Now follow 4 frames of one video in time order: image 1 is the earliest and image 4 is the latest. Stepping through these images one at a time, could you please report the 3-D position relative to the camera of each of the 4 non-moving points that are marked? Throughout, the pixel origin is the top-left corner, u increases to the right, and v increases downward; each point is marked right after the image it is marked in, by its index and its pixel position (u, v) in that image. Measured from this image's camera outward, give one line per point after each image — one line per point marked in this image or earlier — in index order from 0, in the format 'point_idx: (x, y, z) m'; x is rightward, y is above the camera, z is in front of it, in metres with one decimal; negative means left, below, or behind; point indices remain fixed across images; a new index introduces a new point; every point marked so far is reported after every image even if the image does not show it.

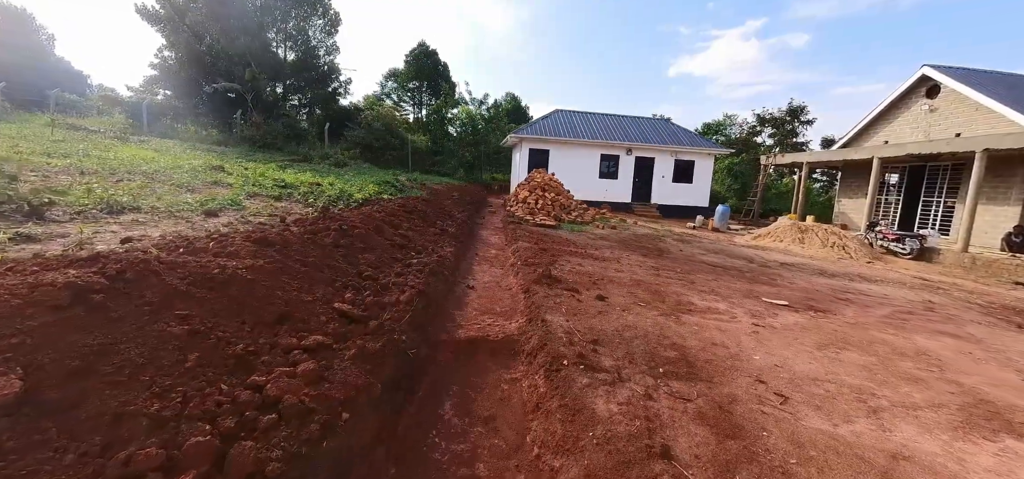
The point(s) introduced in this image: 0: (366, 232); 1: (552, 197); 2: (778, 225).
0: (-1.9, +0.1, +5.7) m
1: (+1.4, +1.5, +15.0) m
2: (+11.7, +0.7, +18.8) m
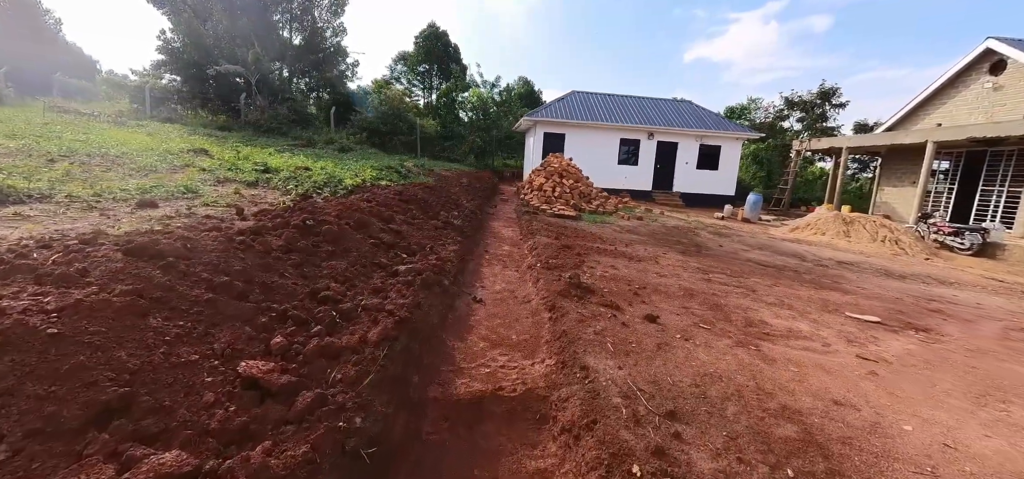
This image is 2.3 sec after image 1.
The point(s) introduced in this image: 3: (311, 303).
0: (-1.7, +0.1, +4.3) m
1: (+1.8, +1.8, +13.5) m
2: (+12.3, +1.0, +17.0) m
3: (-1.3, -0.4, +2.8) m
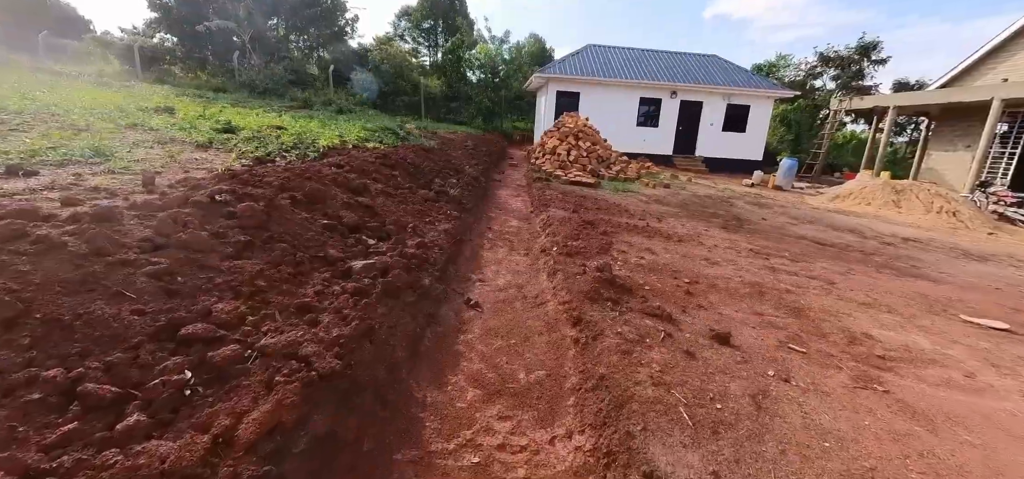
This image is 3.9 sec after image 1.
0: (-1.7, +0.3, +3.0) m
1: (+2.1, +2.6, +11.9) m
2: (+12.6, +2.0, +15.3) m
3: (-1.3, -0.4, +1.6) m
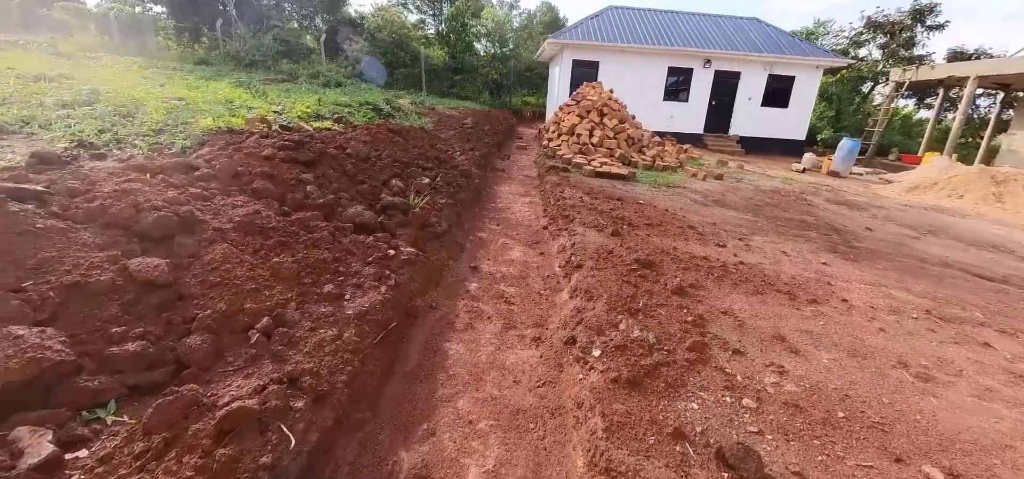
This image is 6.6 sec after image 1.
0: (-1.7, -0.3, +0.7) m
1: (+2.3, +2.5, +9.4) m
2: (+12.8, +2.1, +12.6) m
3: (-1.4, -1.0, -0.7) m
